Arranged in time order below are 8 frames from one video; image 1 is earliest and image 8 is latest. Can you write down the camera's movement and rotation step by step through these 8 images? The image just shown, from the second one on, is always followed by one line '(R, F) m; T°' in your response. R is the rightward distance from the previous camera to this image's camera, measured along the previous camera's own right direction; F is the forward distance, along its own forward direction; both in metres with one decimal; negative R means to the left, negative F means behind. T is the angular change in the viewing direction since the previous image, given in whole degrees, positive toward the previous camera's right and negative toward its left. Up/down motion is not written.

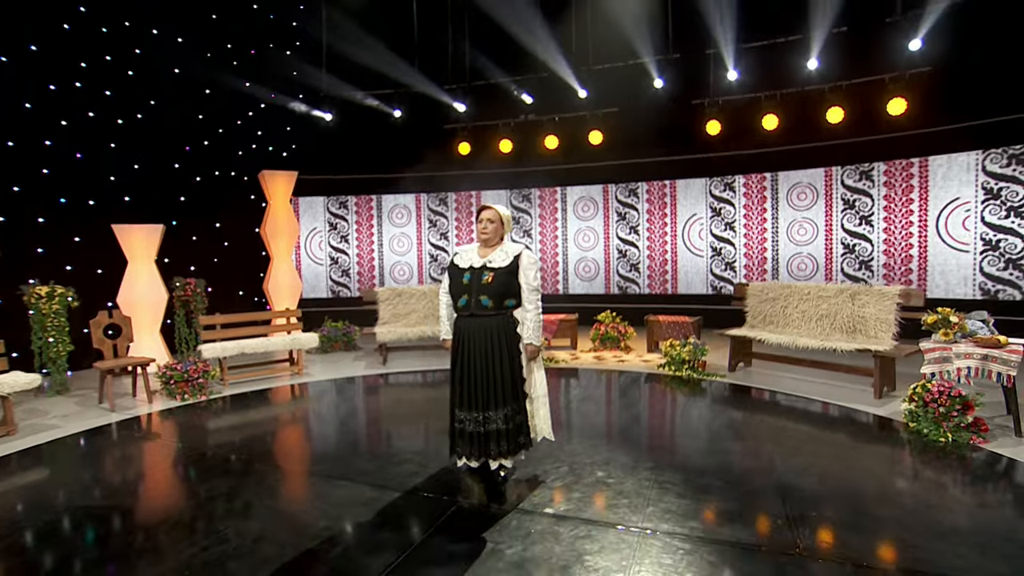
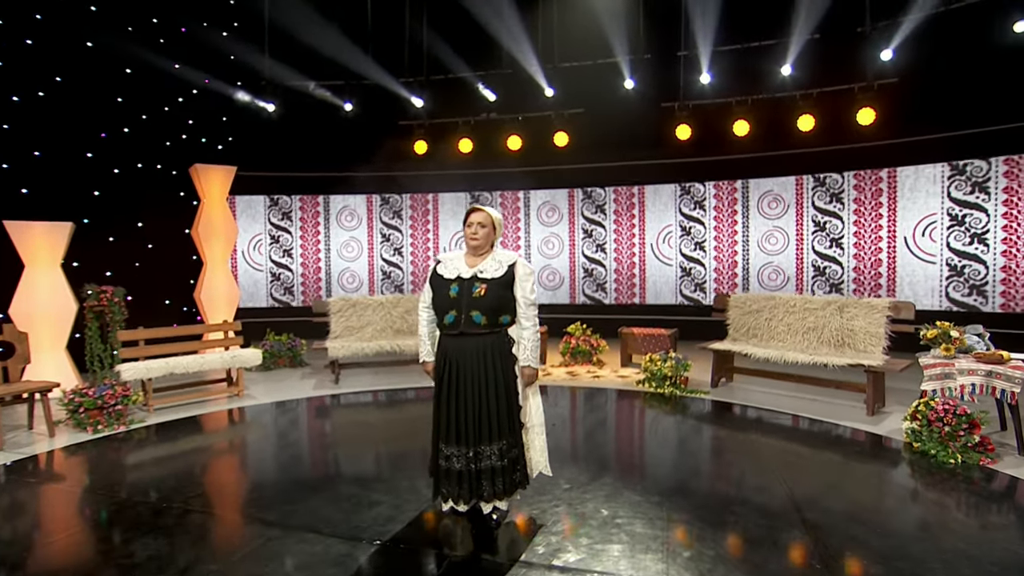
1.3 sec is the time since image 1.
(-0.6, +0.6) m; +7°
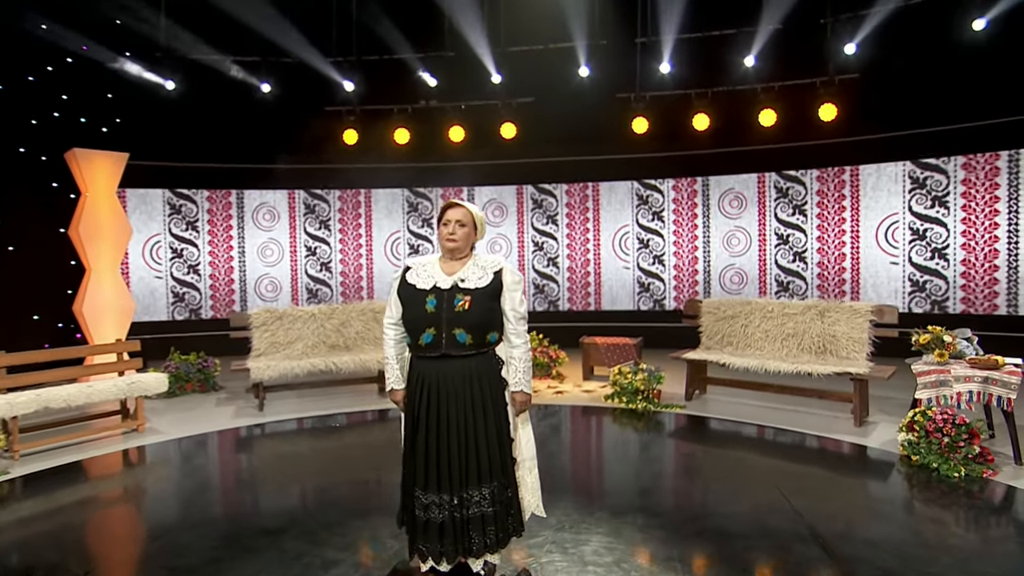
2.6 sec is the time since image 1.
(-0.5, +0.8) m; +8°
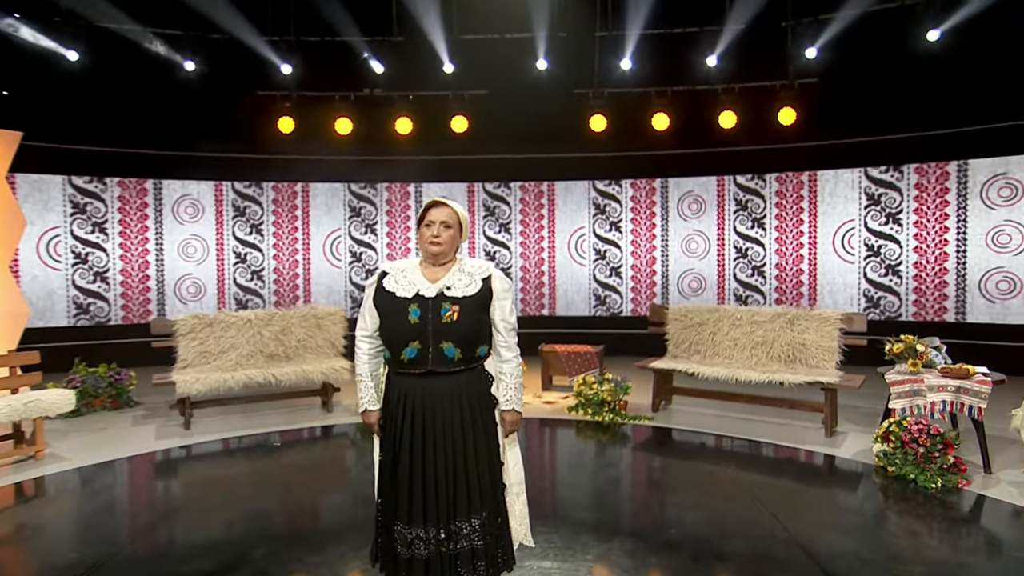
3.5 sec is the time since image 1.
(-0.4, +0.5) m; +7°
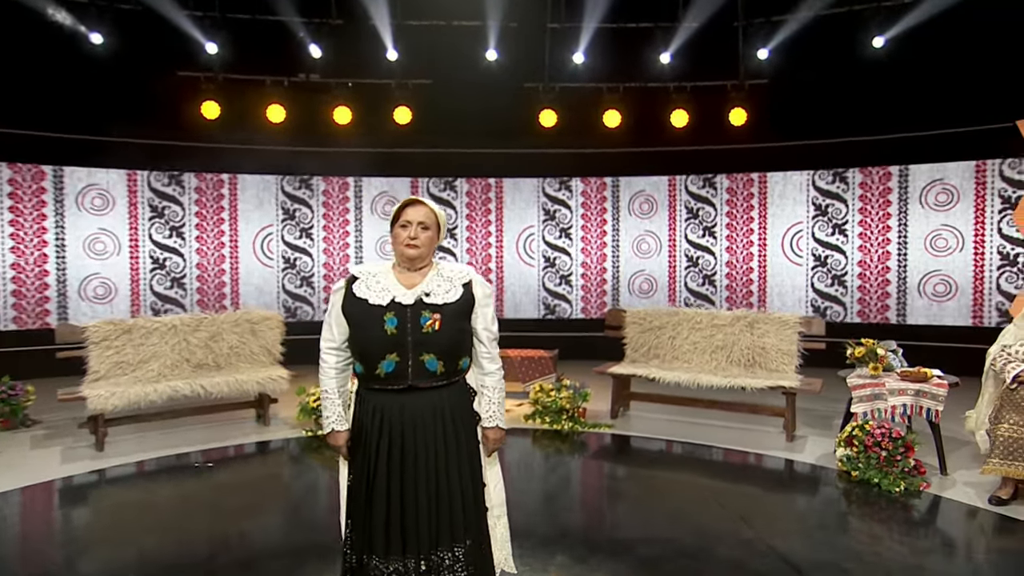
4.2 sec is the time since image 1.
(-0.3, +0.4) m; +7°
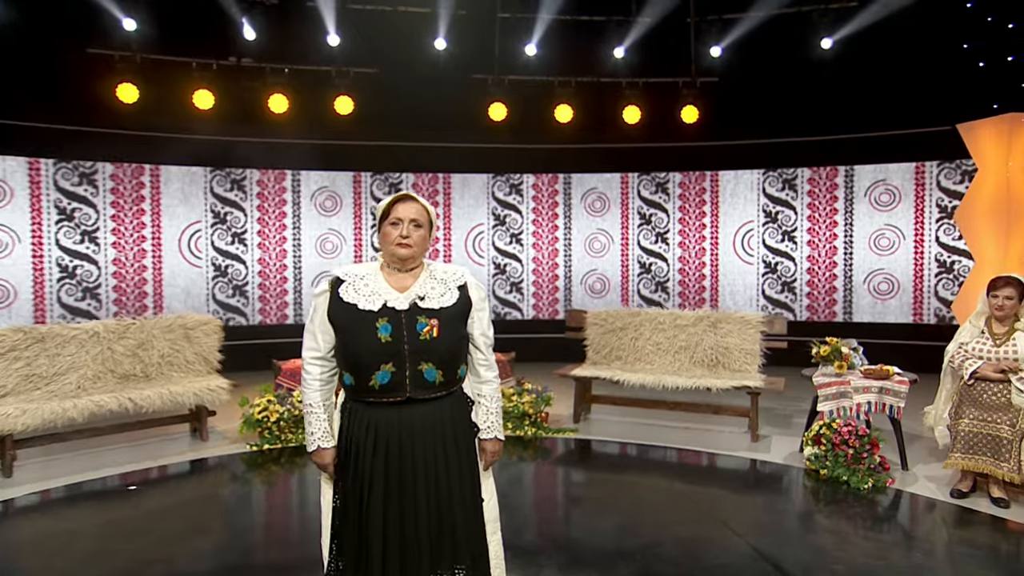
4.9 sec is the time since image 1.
(-0.3, +0.3) m; +7°
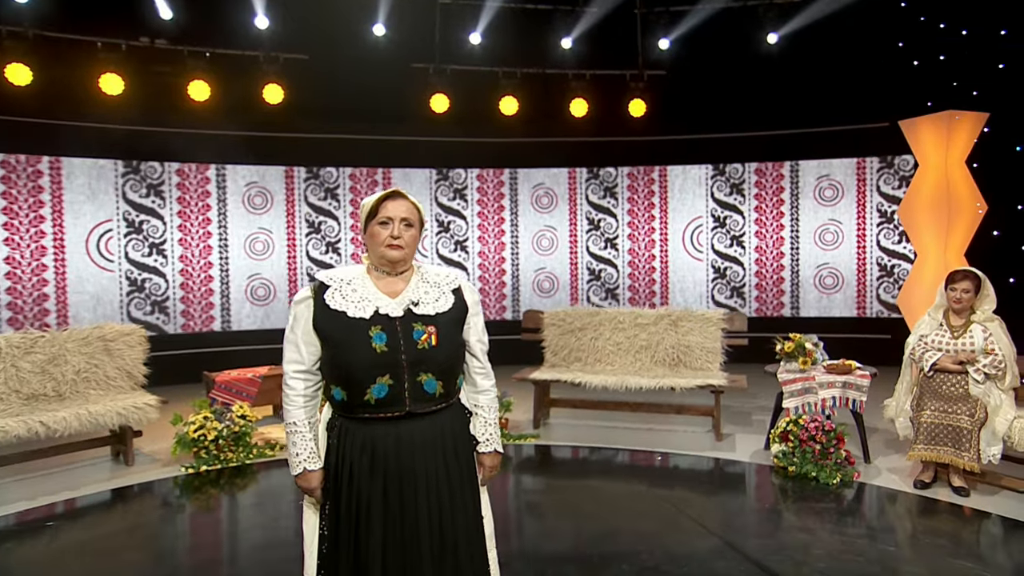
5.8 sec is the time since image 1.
(-0.3, +0.3) m; +7°
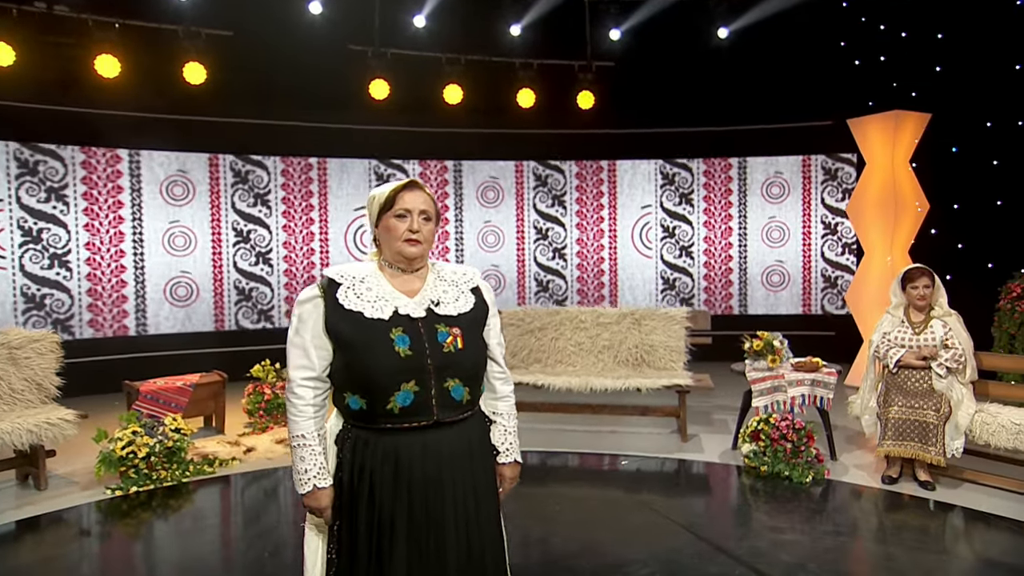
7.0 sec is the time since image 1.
(-0.3, +0.4) m; +7°
